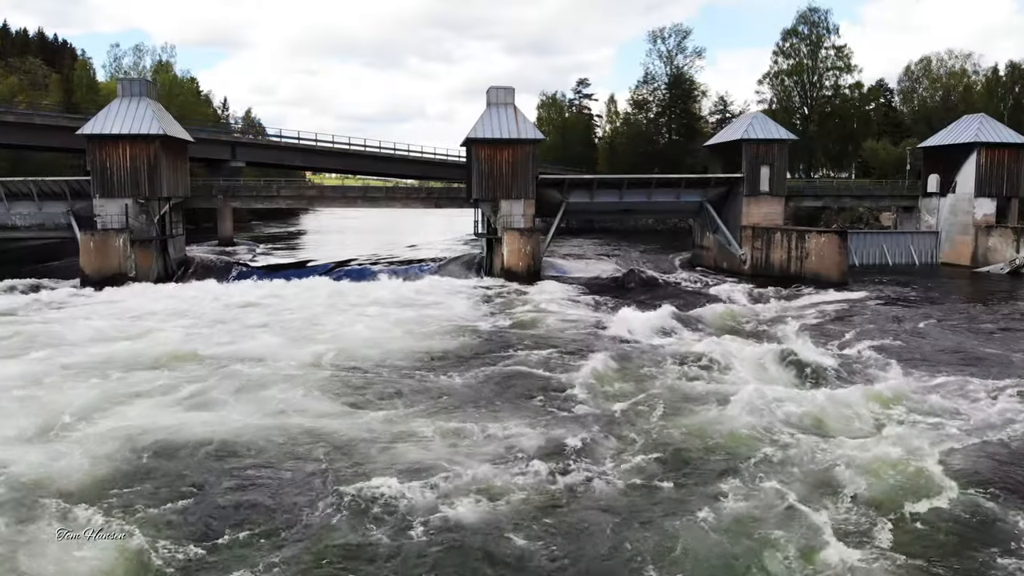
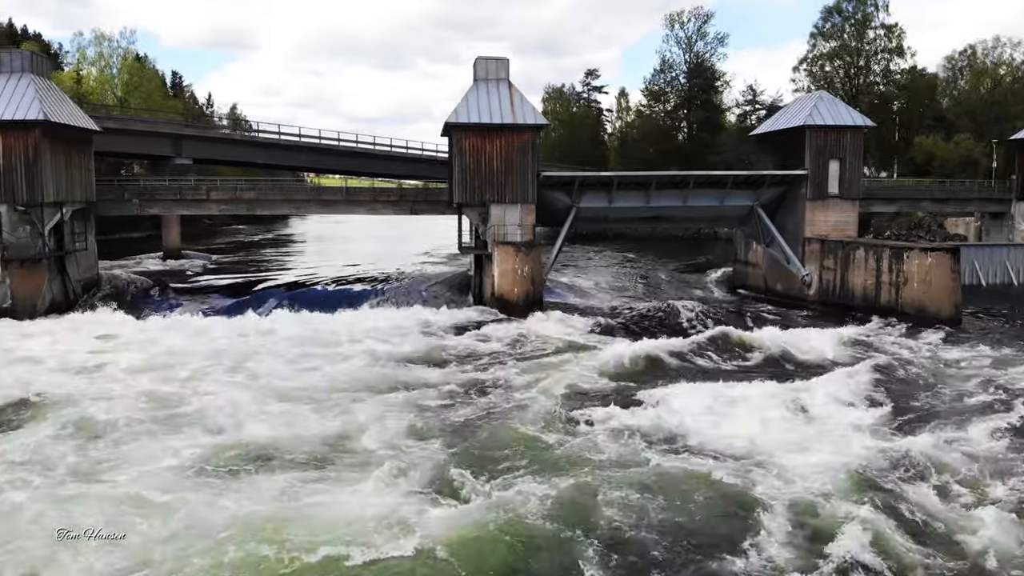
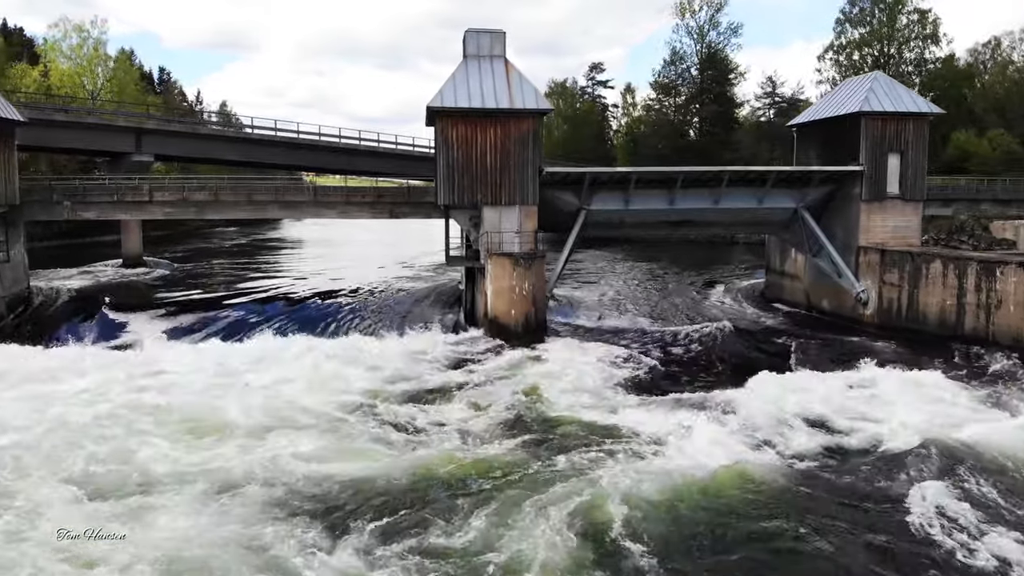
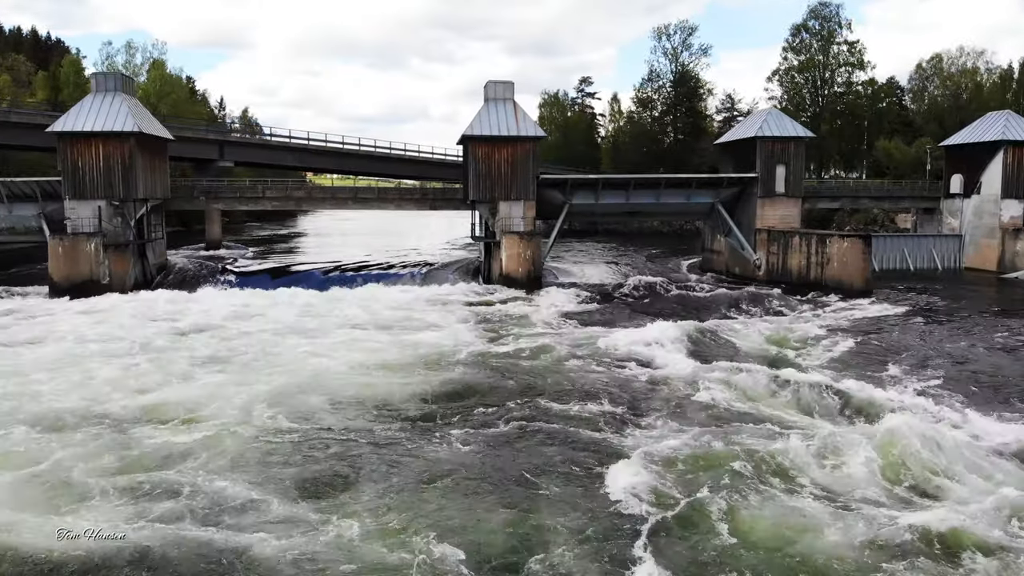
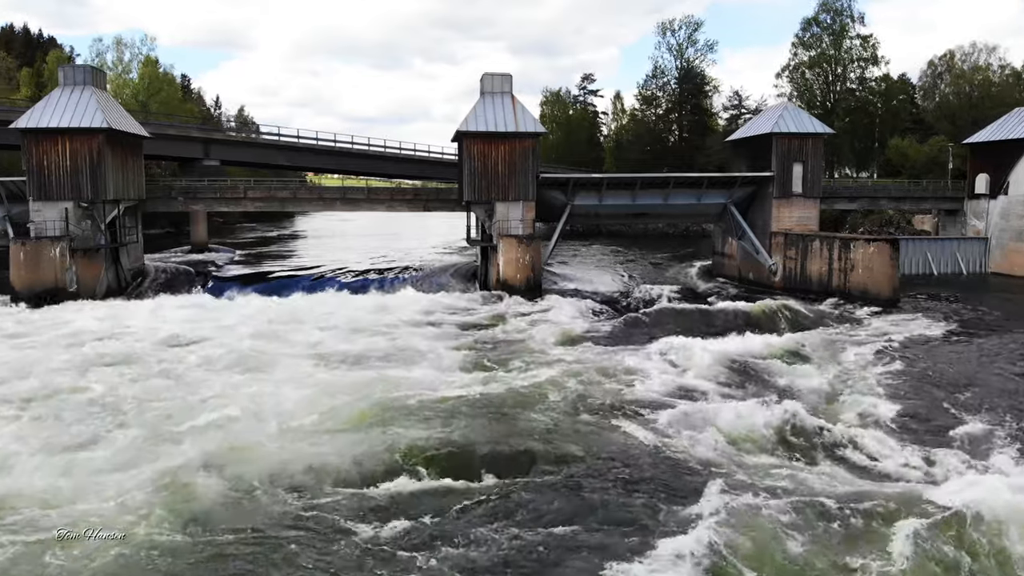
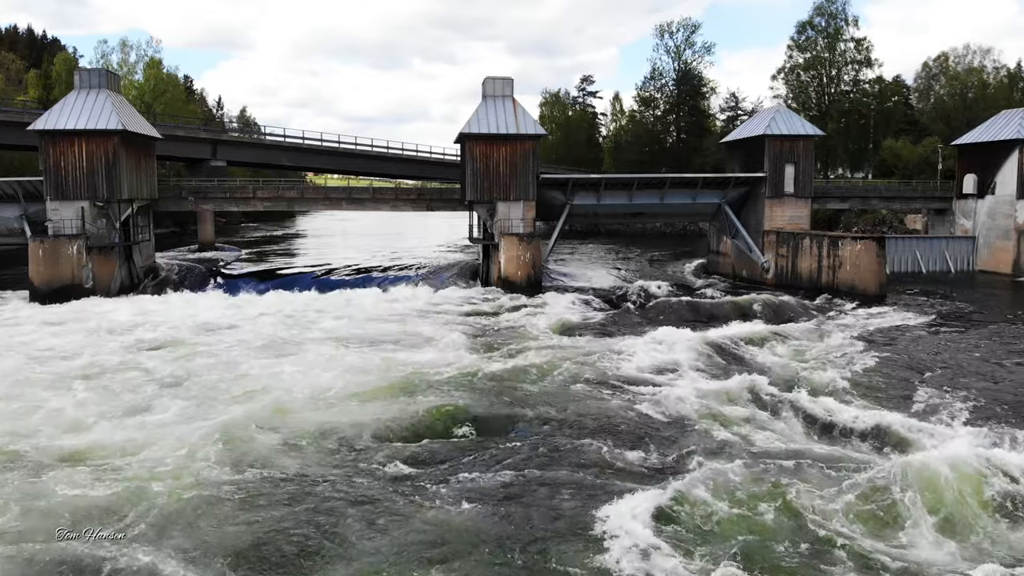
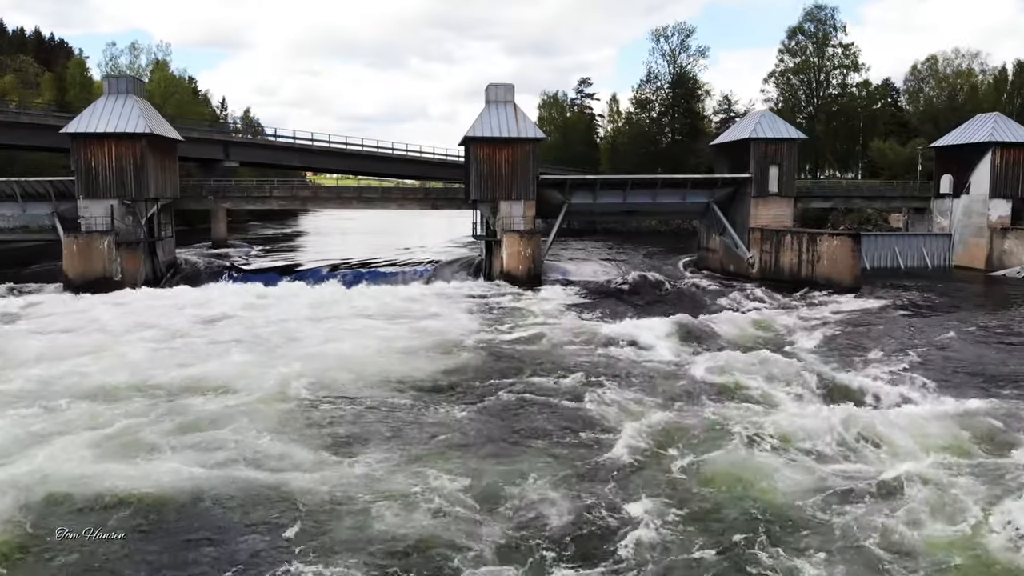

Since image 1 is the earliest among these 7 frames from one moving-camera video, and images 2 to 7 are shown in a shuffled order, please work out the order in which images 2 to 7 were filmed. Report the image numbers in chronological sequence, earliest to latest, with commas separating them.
7, 4, 6, 5, 2, 3
